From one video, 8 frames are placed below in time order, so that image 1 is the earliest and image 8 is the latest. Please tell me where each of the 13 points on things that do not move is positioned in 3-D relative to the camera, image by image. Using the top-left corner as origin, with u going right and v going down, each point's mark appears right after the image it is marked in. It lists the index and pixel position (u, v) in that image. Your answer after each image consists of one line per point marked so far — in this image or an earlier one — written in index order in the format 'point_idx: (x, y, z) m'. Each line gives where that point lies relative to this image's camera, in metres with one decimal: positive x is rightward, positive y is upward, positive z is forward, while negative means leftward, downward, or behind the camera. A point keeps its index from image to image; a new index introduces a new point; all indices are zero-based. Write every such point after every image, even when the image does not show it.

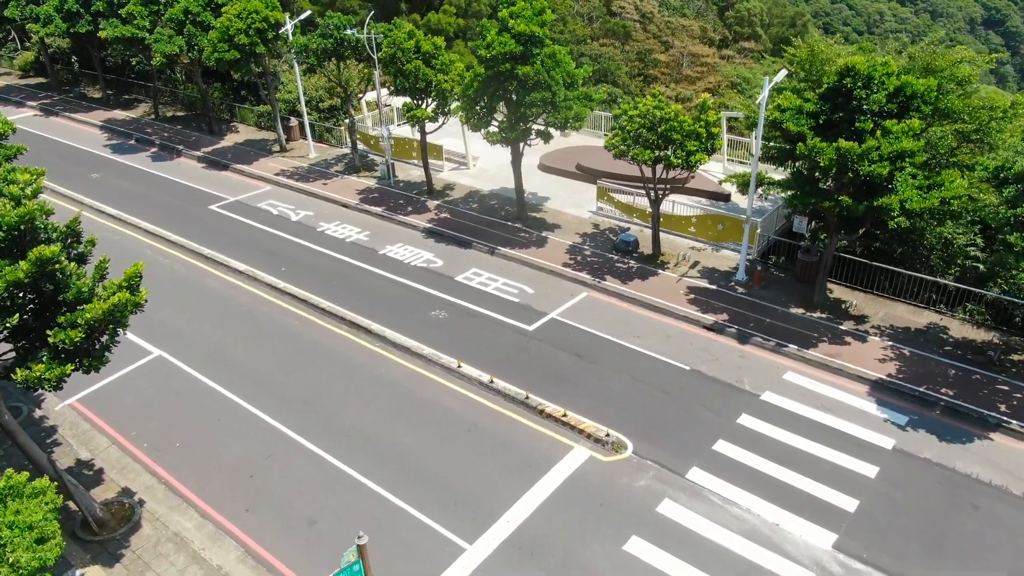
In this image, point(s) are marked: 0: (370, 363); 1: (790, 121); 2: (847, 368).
0: (-3.4, -1.9, +18.9) m
1: (+6.5, +3.9, +18.2) m
2: (+7.8, -1.9, +18.2) m
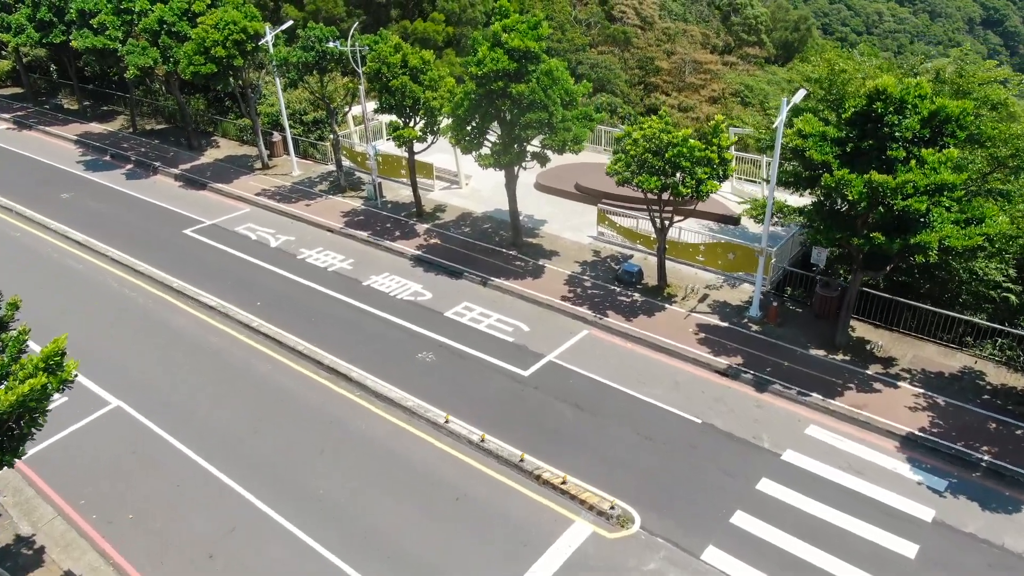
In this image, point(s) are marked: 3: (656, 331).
0: (-3.6, -2.8, +17.2) m
1: (+6.3, +2.9, +16.4) m
2: (+7.7, -2.8, +16.5) m
3: (+3.7, -1.1, +20.0) m
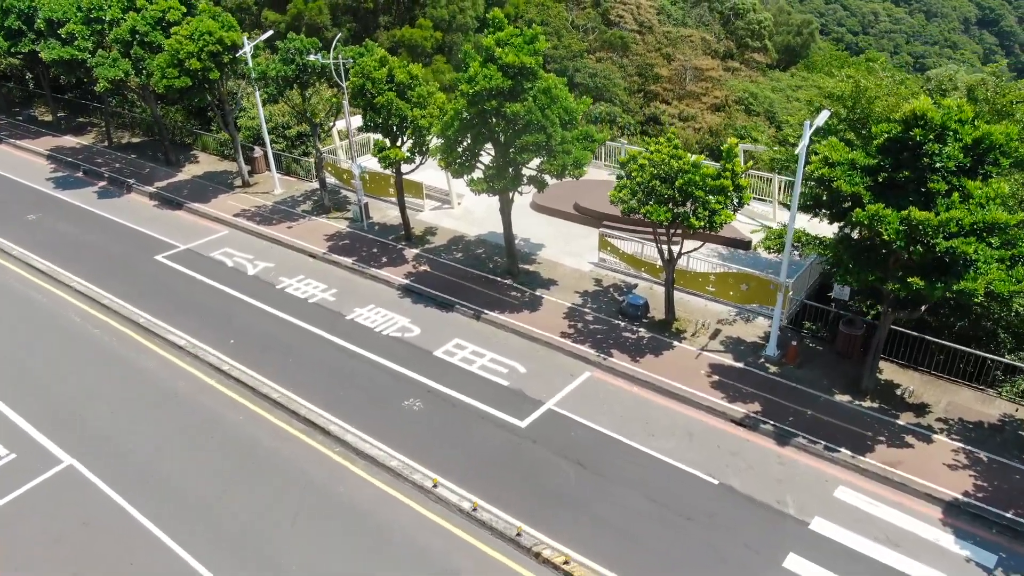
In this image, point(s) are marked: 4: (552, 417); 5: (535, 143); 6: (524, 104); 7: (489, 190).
0: (-3.7, -3.8, +15.4) m
1: (+6.2, +2.0, +14.8) m
2: (+7.6, -3.7, +14.8) m
3: (+3.6, -2.0, +18.3) m
4: (+0.9, -2.8, +17.0) m
5: (+0.5, +3.5, +18.6) m
6: (+0.3, +4.3, +18.5) m
7: (-0.6, +2.4, +19.5) m
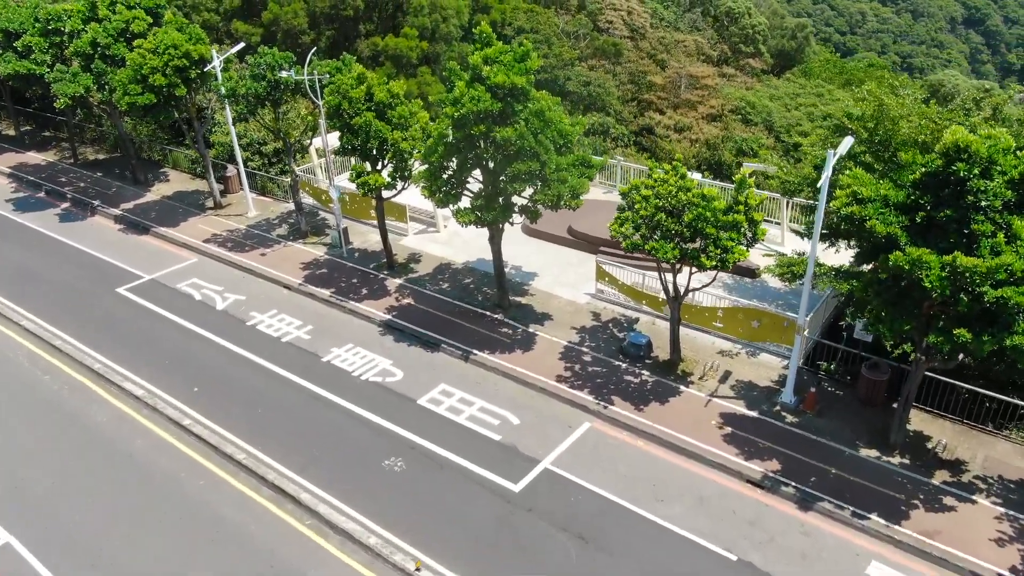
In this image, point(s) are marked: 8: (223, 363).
0: (-3.8, -4.7, +13.7) m
1: (+6.1, +1.2, +13.1) m
2: (+7.5, -4.5, +13.2) m
3: (+3.4, -2.9, +16.6) m
4: (+0.7, -3.7, +15.3) m
5: (+0.3, +2.5, +16.9) m
6: (+0.1, +3.4, +16.8) m
7: (-0.8, +1.5, +17.8) m
8: (-7.1, -1.8, +19.3) m
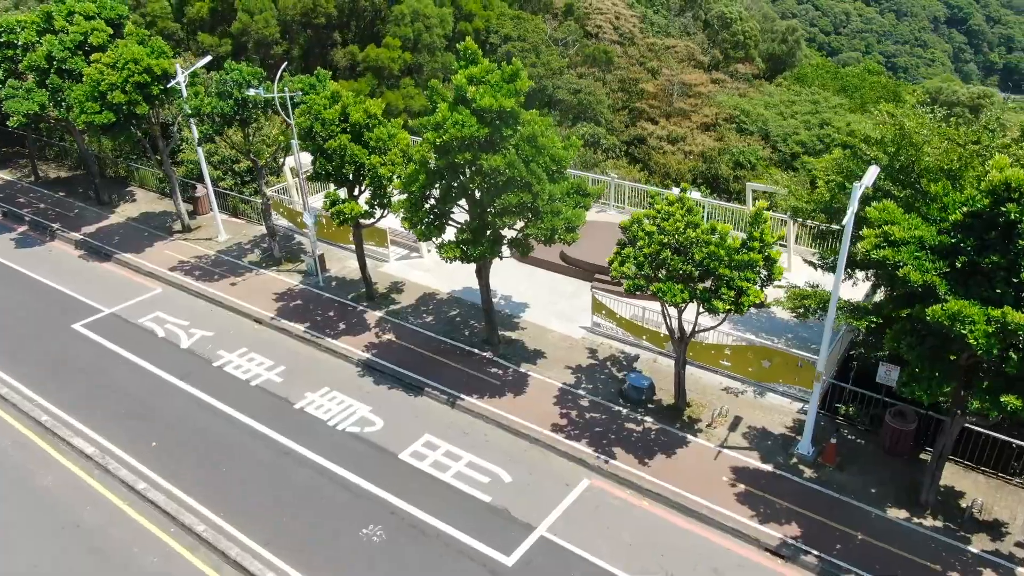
0: (-3.9, -5.6, +12.0) m
1: (+5.9, +0.4, +11.6) m
2: (+7.4, -5.3, +11.8) m
3: (+3.2, -3.7, +15.1) m
4: (+0.6, -4.6, +13.7) m
5: (+0.1, +1.7, +15.3) m
6: (-0.2, +2.6, +15.2) m
7: (-1.0, +0.6, +16.2) m
8: (-7.3, -2.8, +17.6) m
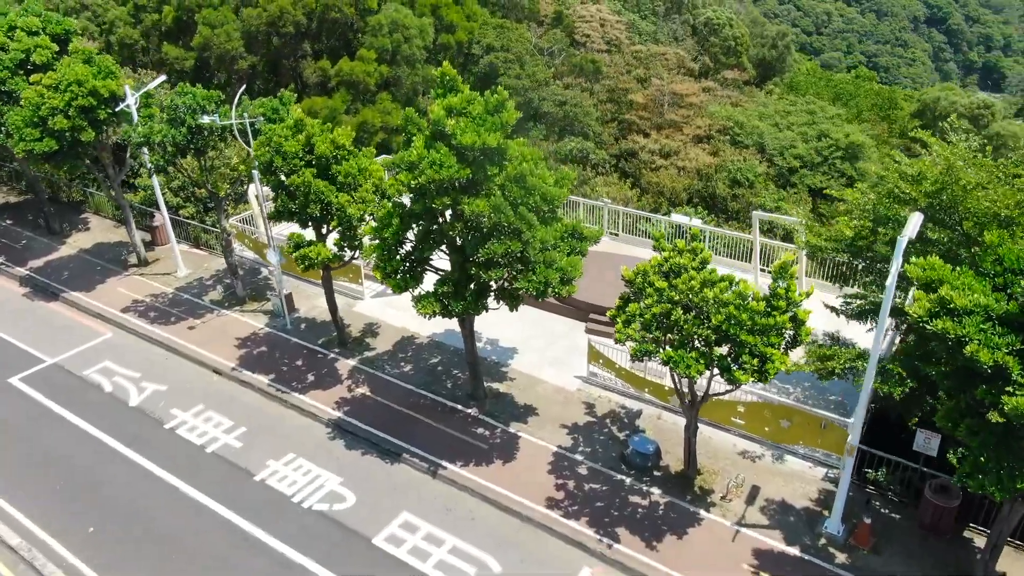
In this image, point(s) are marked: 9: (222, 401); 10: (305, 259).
0: (-4.0, -6.7, +10.0) m
1: (+5.8, -0.6, +9.8) m
2: (+7.3, -6.3, +10.0) m
3: (+3.1, -4.7, +13.2) m
4: (+0.5, -5.6, +11.8) m
5: (-0.1, +0.6, +13.4) m
6: (-0.4, +1.5, +13.2) m
7: (-1.3, -0.4, +14.2) m
8: (-7.6, -3.9, +15.5) m
9: (-6.7, -2.6, +18.1) m
10: (-4.3, +0.6, +16.3) m
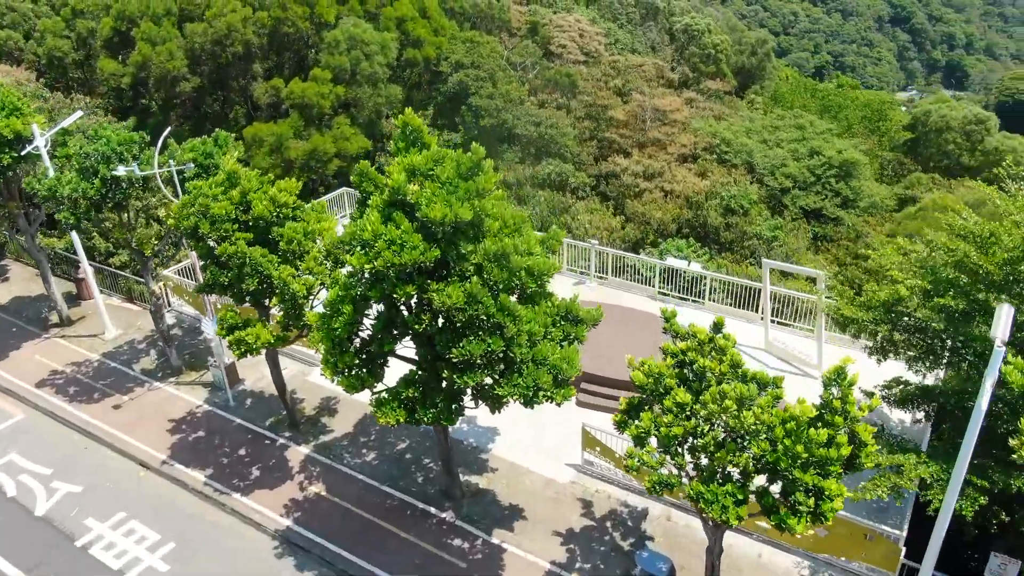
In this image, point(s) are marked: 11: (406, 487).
0: (-4.0, -8.2, +7.2) m
1: (+5.7, -2.0, +7.3) m
2: (+7.3, -7.6, +7.5) m
3: (+2.9, -6.1, +10.6) m
4: (+0.4, -7.1, +9.1) m
5: (-0.4, -0.9, +10.7) m
6: (-0.7, 0.0, +10.5) m
7: (-1.5, -1.9, +11.5) m
8: (-7.8, -5.5, +12.6) m
9: (-7.1, -4.2, +15.2) m
10: (-4.7, -0.9, +13.5) m
11: (-2.0, -3.8, +15.2) m
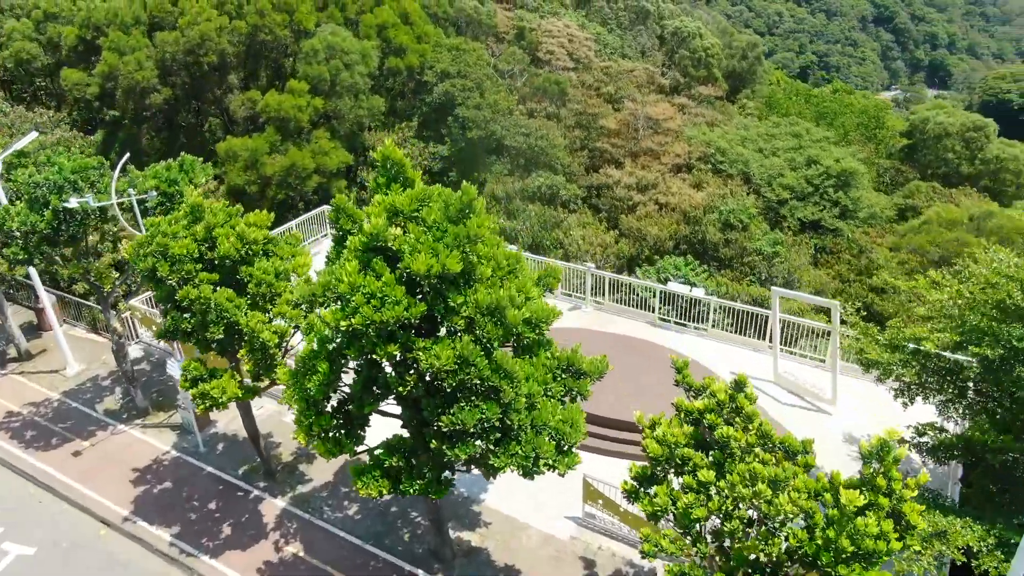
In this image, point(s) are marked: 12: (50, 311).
0: (-3.9, -9.0, +5.9) m
1: (+5.7, -2.6, +6.2) m
2: (+7.4, -8.3, +6.4) m
3: (+2.9, -6.8, +9.4) m
4: (+0.4, -7.8, +7.8) m
5: (-0.4, -1.5, +9.4) m
6: (-0.7, -0.7, +9.3) m
7: (-1.6, -2.6, +10.2) m
8: (-7.8, -6.3, +11.2) m
9: (-7.1, -4.9, +13.8) m
10: (-4.8, -1.7, +12.1) m
11: (-2.1, -4.5, +13.9) m
12: (-11.1, -0.4, +19.0) m
